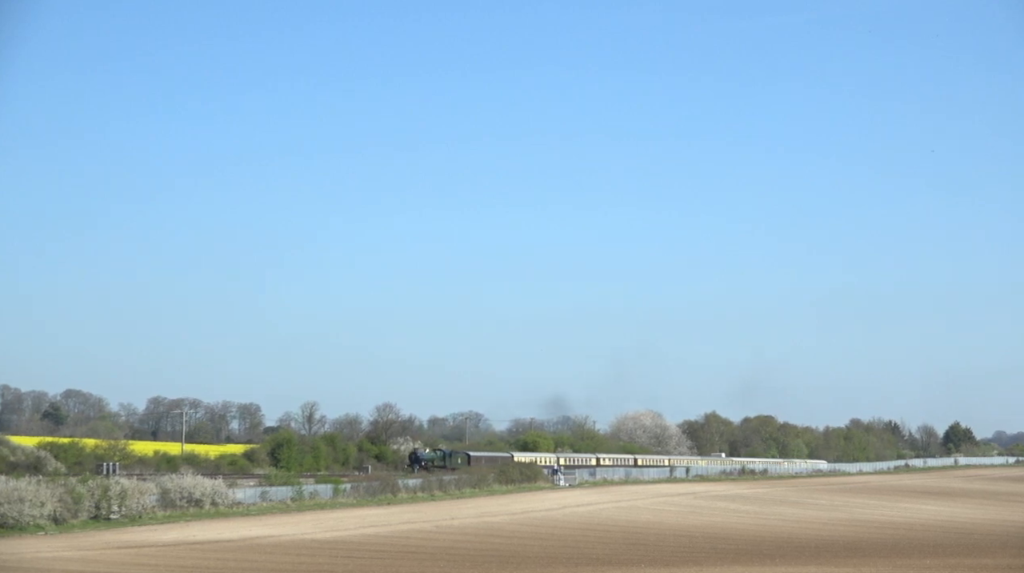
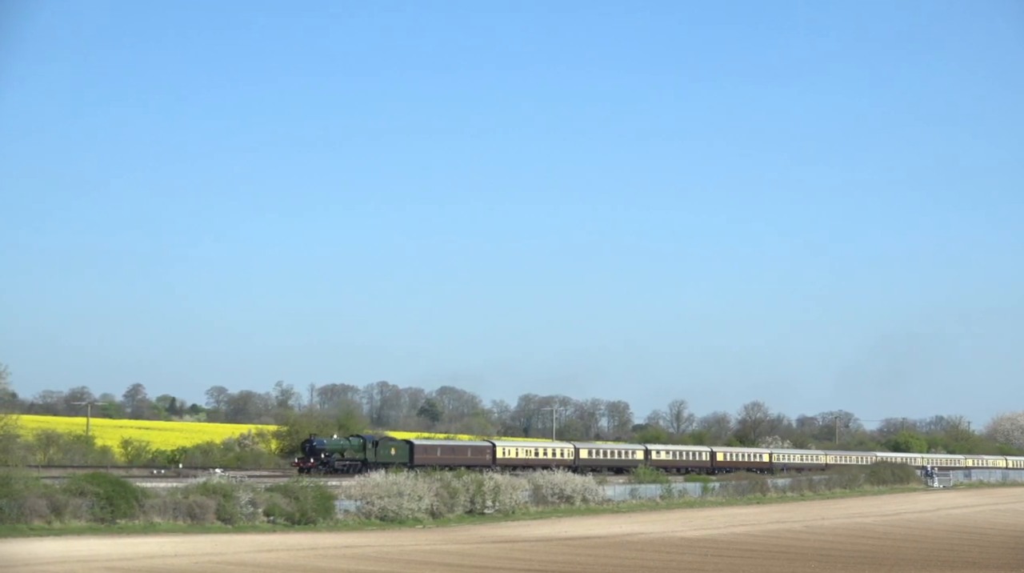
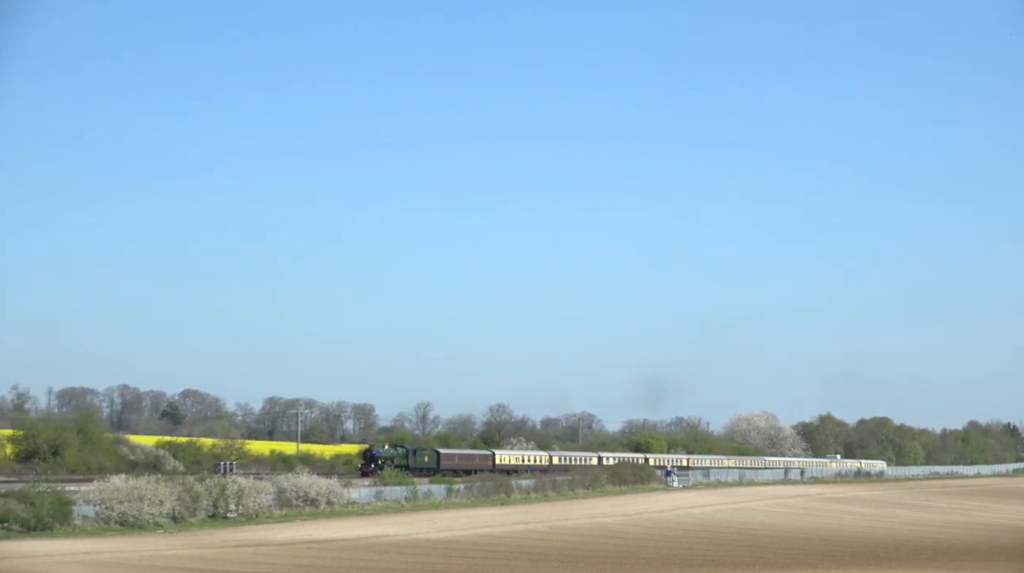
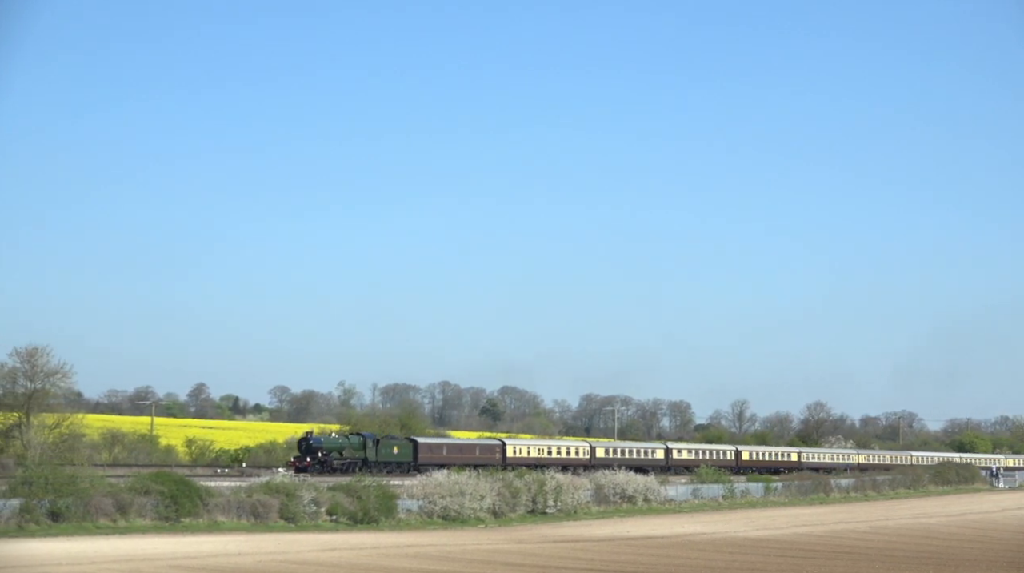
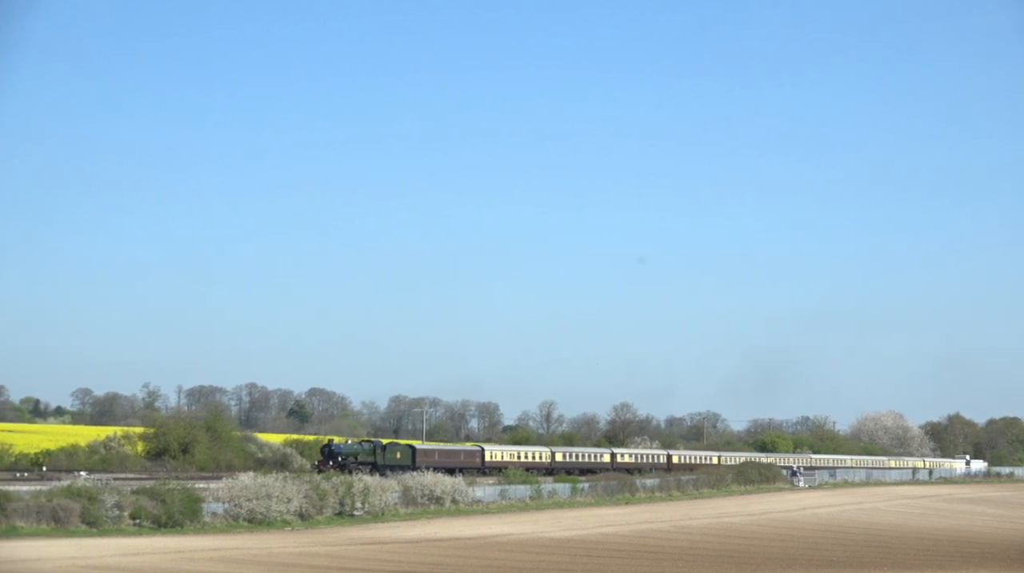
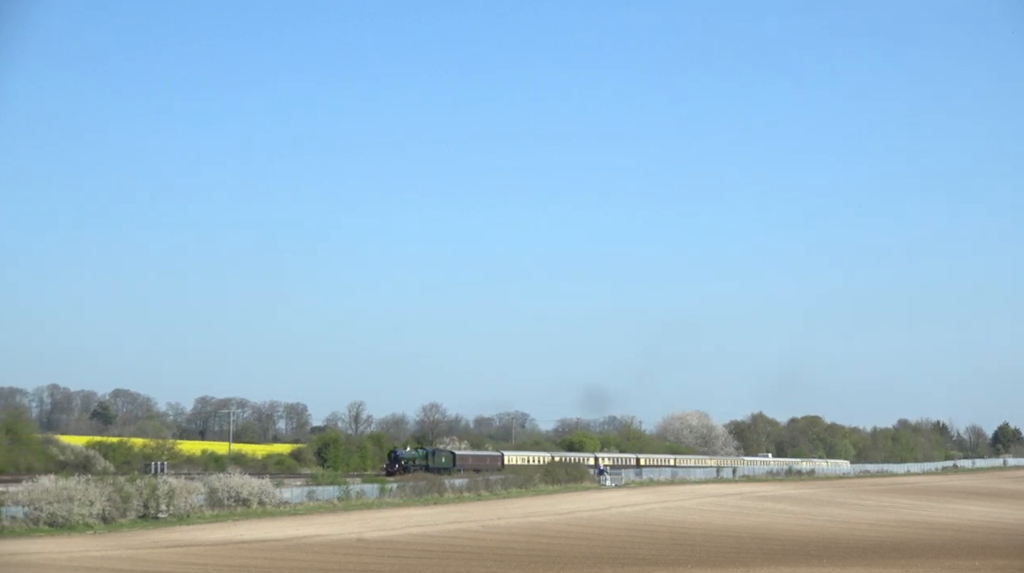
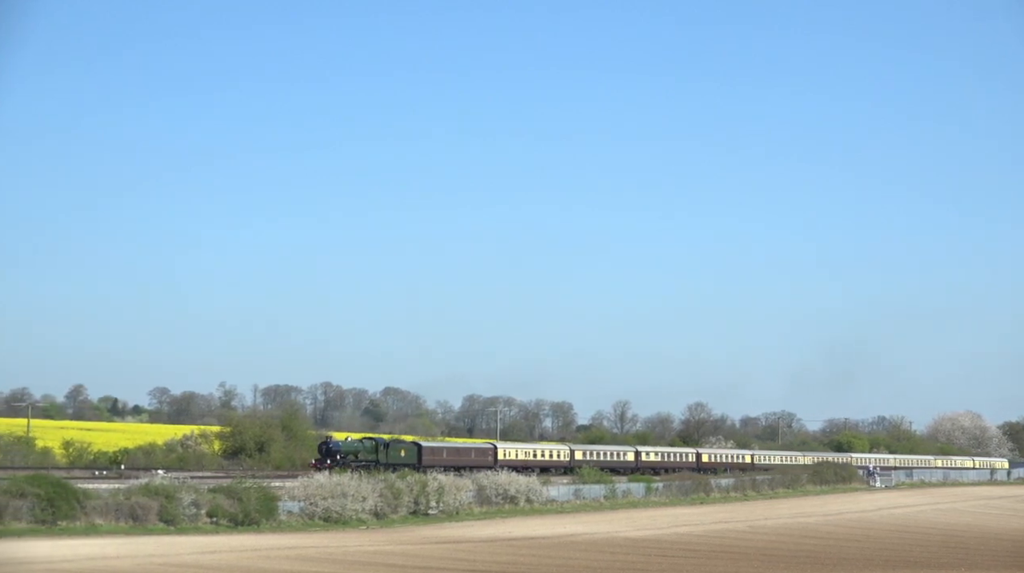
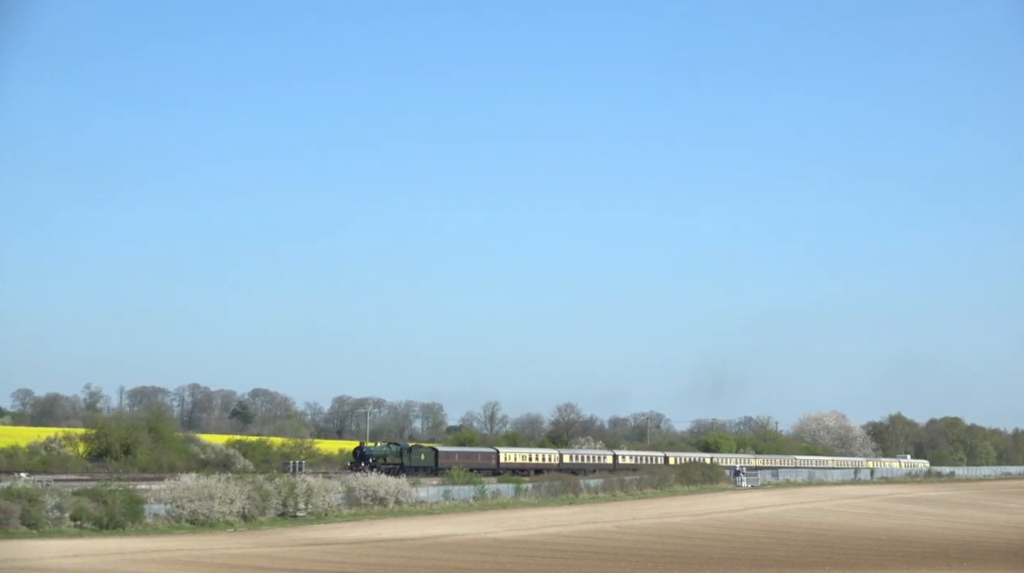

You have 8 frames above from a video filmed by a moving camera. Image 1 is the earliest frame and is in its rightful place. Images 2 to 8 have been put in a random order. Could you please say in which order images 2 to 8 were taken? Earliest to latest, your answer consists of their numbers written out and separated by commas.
6, 3, 8, 5, 7, 2, 4
